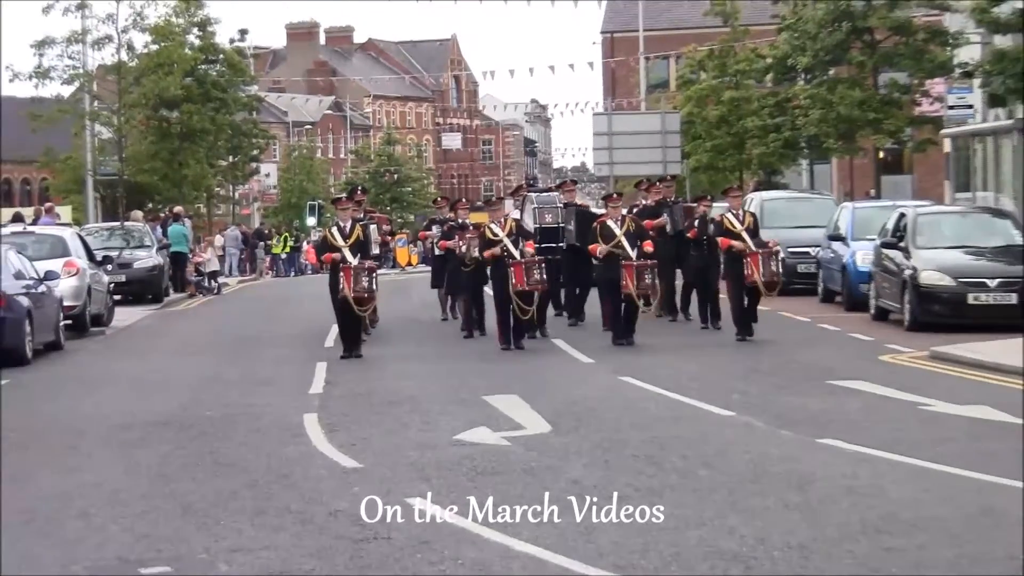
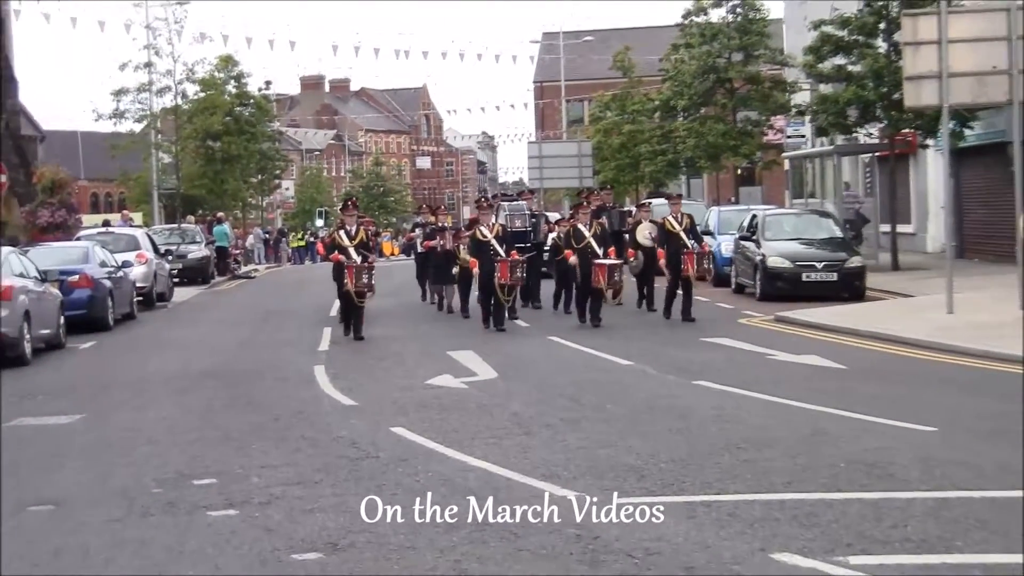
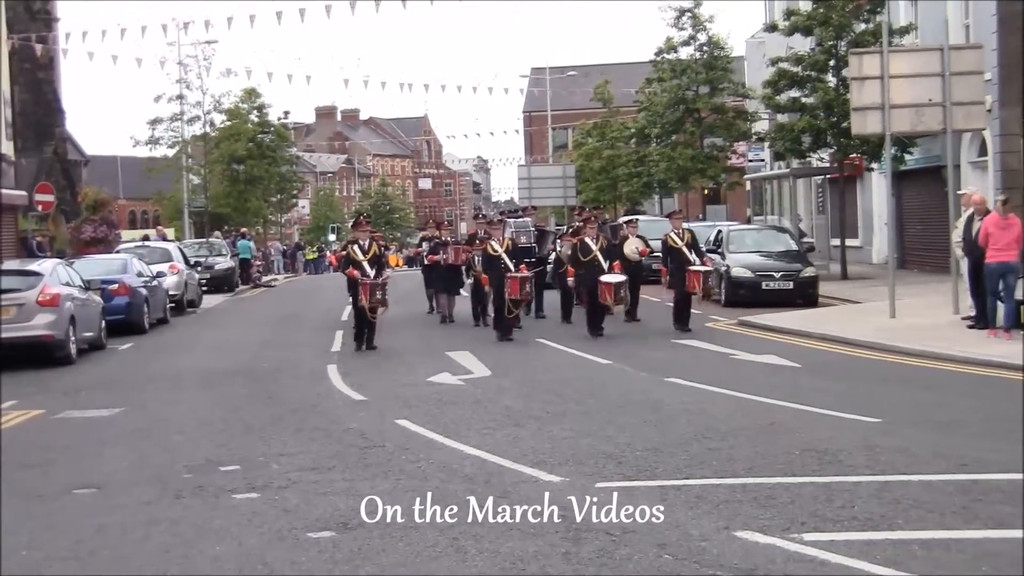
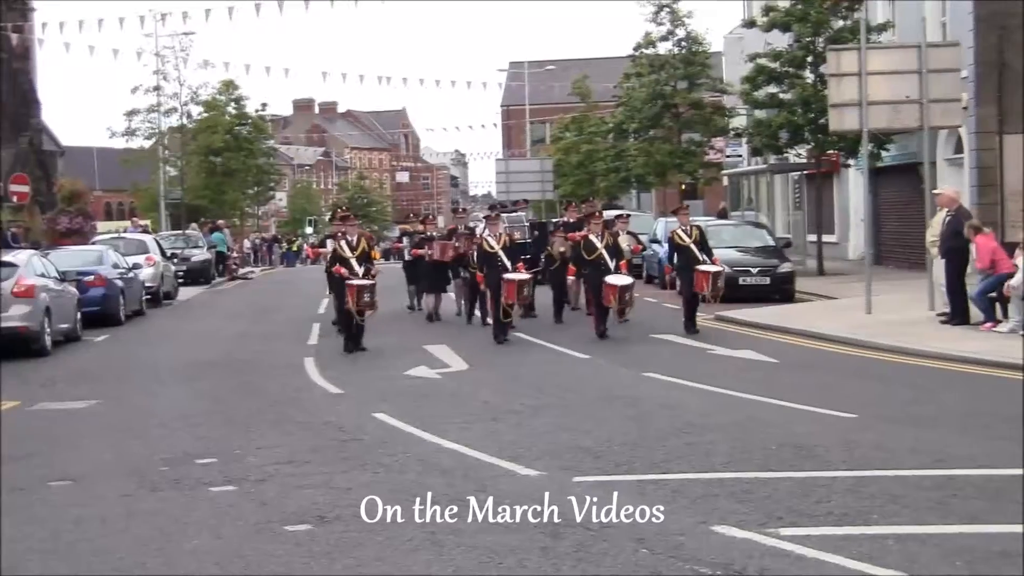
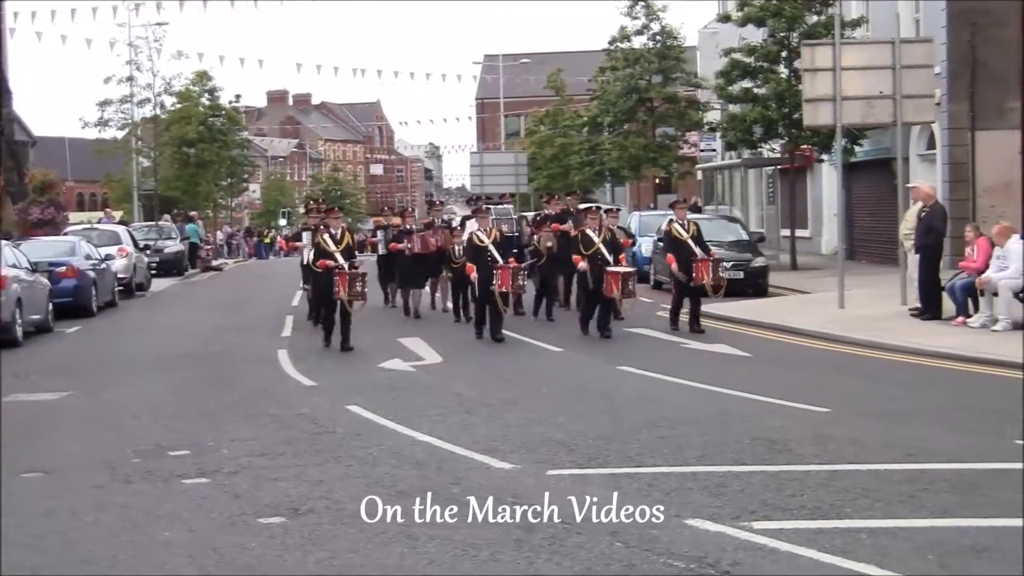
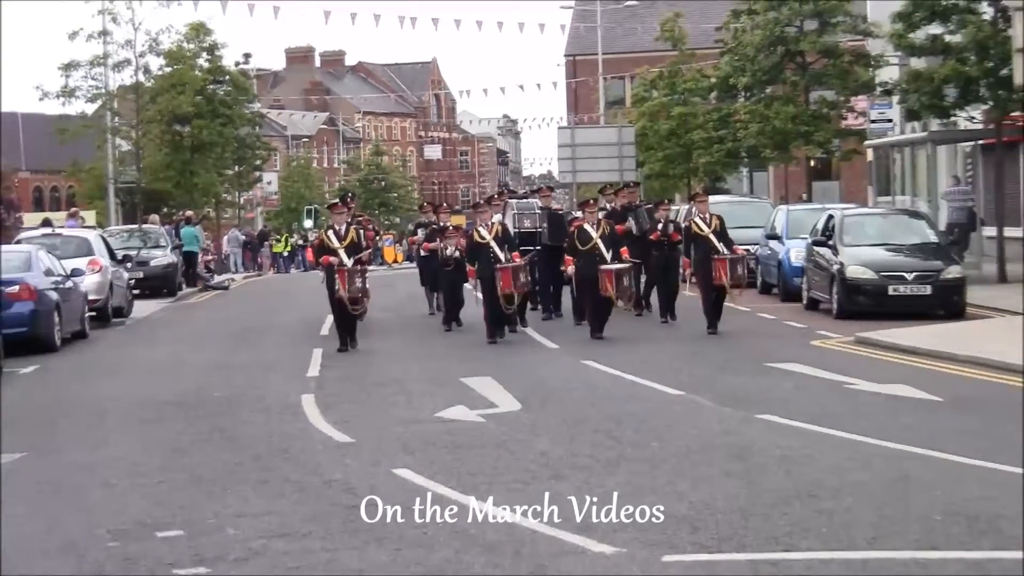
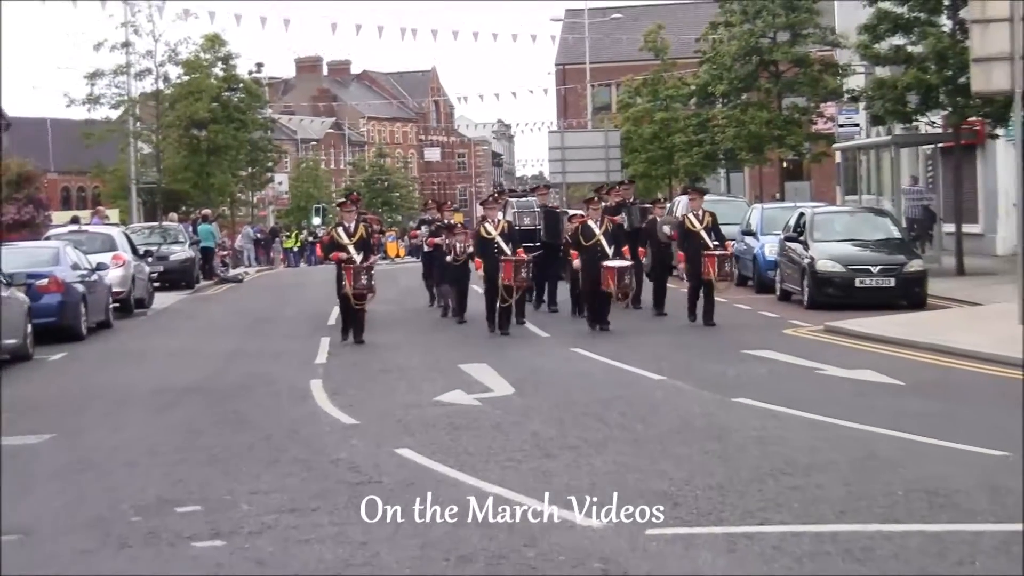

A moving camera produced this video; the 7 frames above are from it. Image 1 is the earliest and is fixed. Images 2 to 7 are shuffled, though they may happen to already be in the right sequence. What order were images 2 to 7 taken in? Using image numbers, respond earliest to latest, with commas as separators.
6, 7, 2, 3, 4, 5
